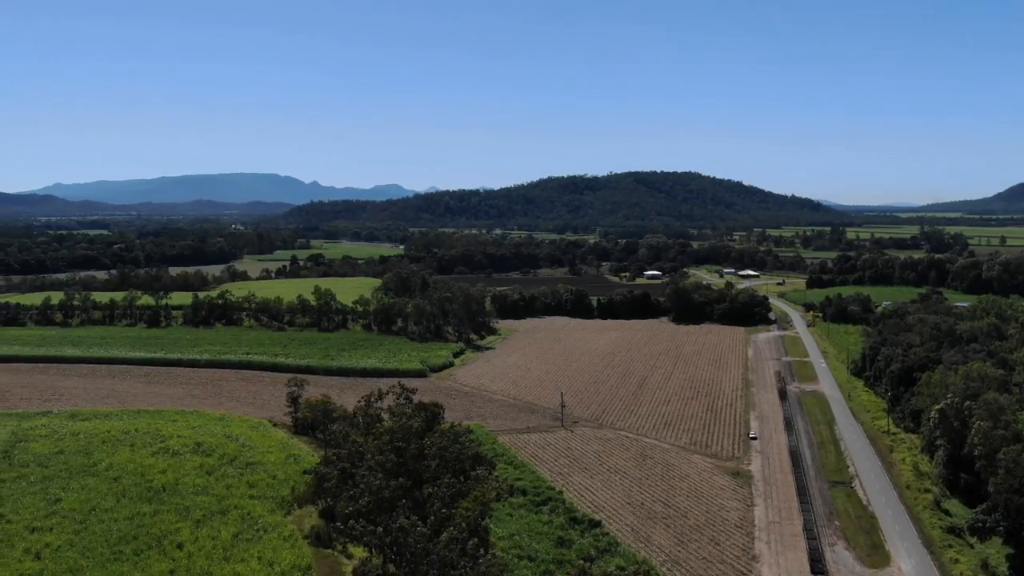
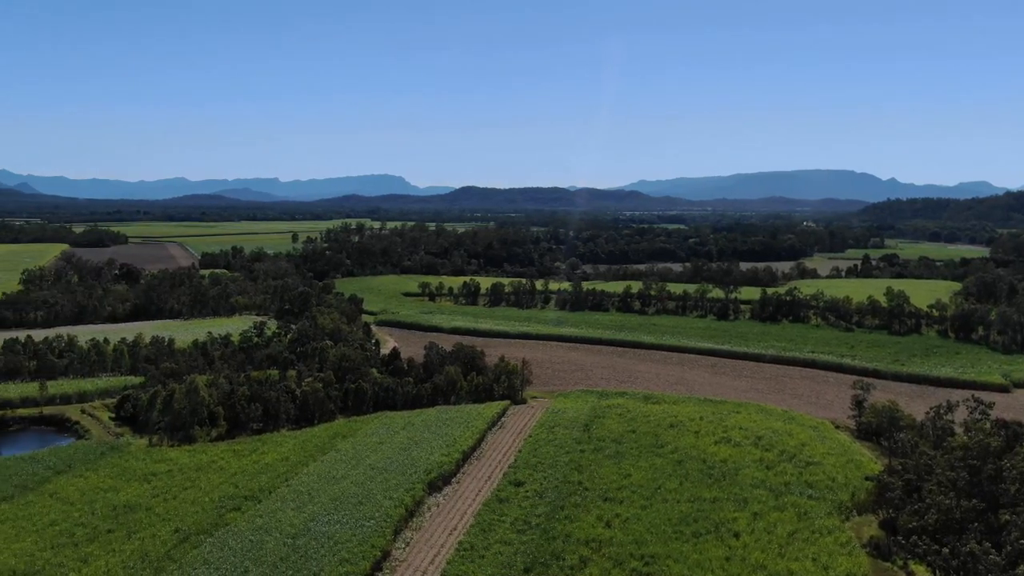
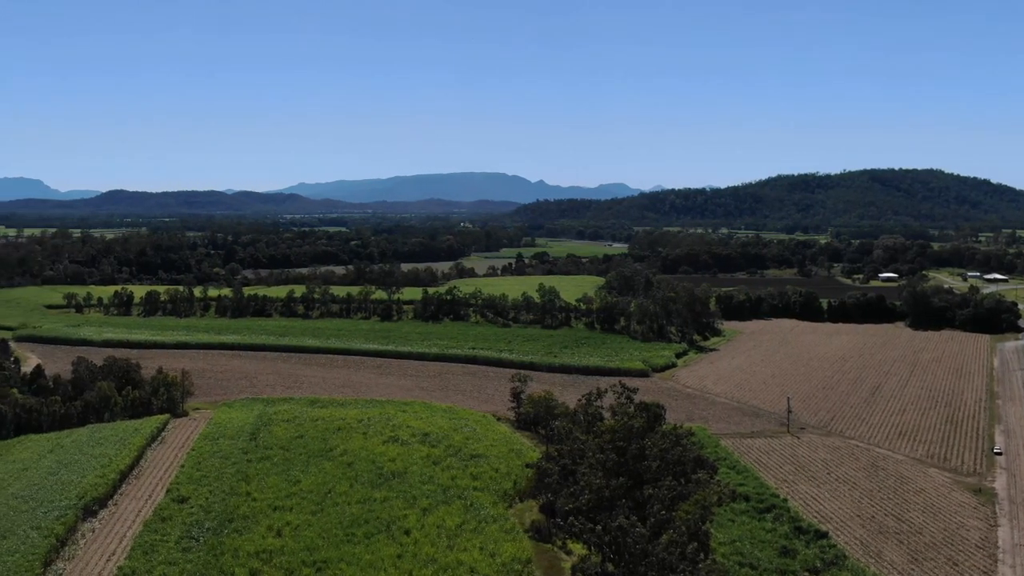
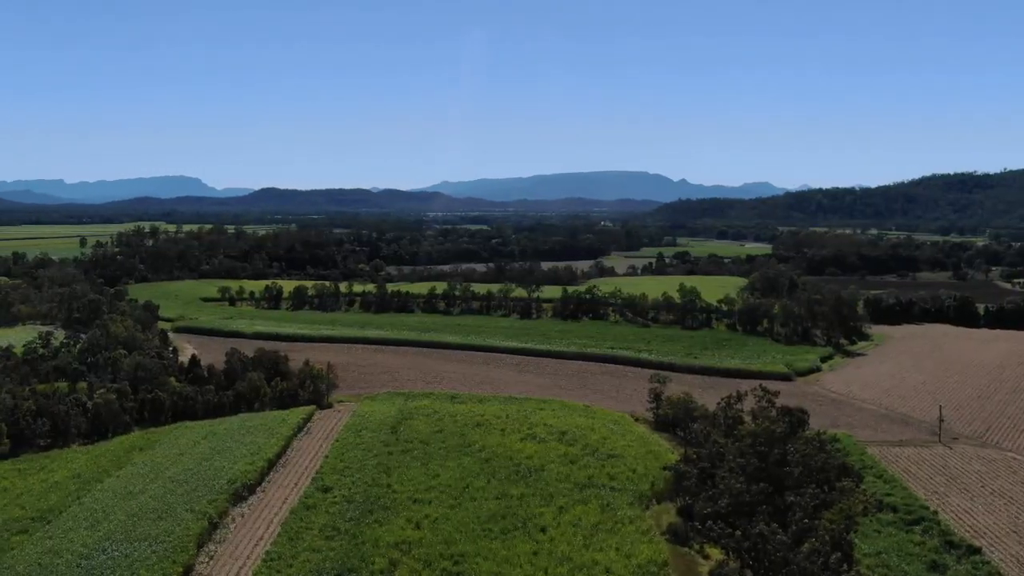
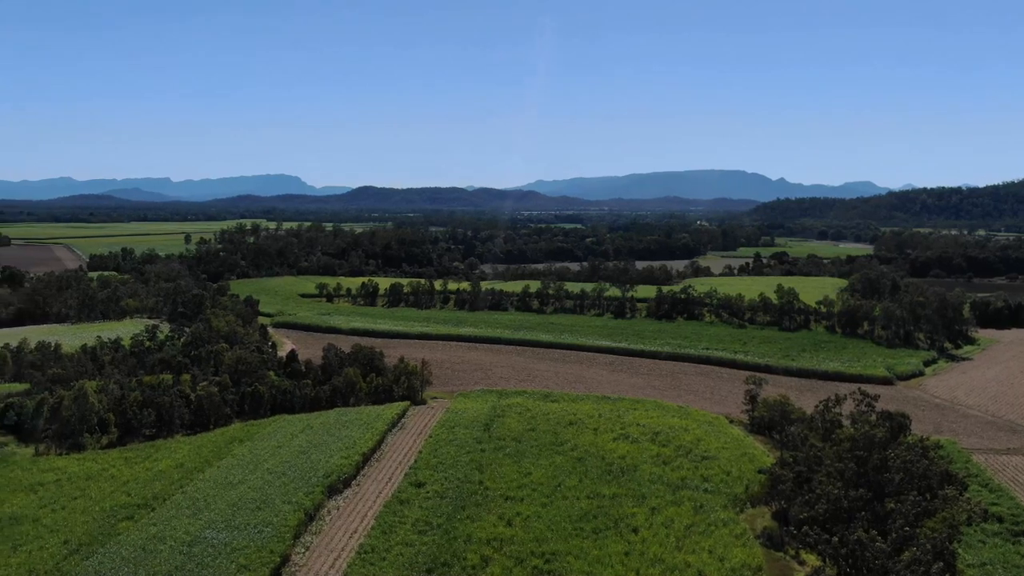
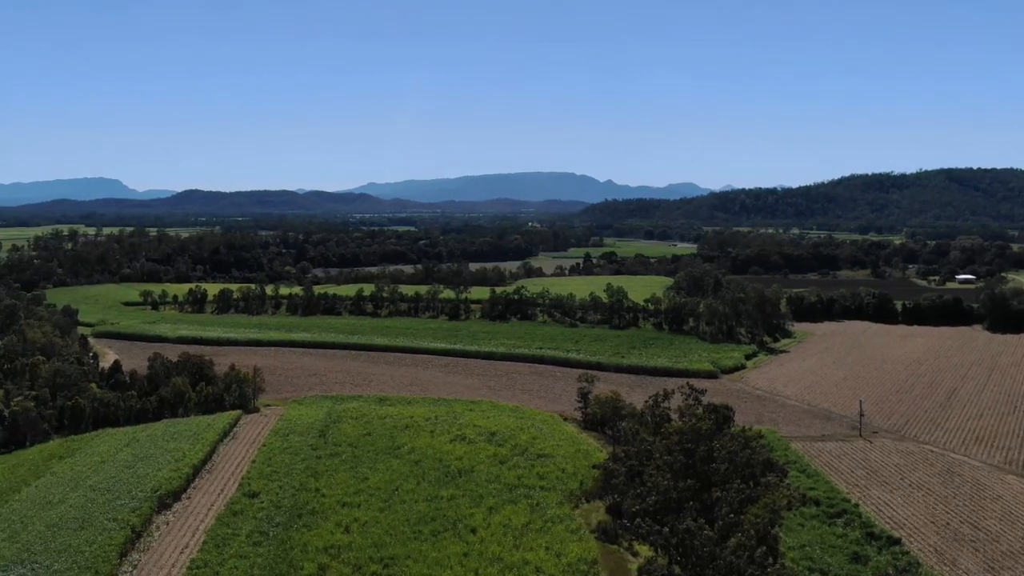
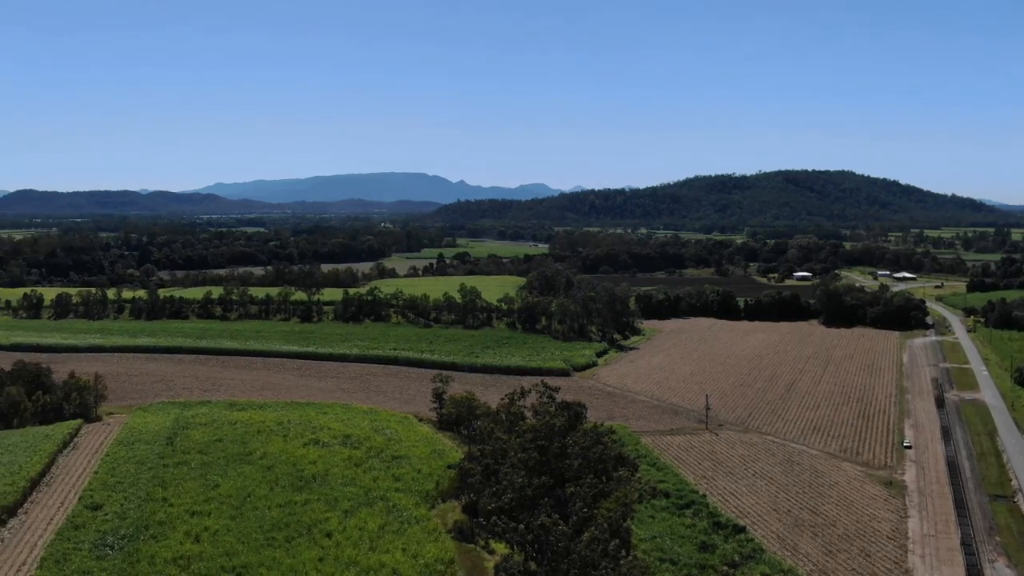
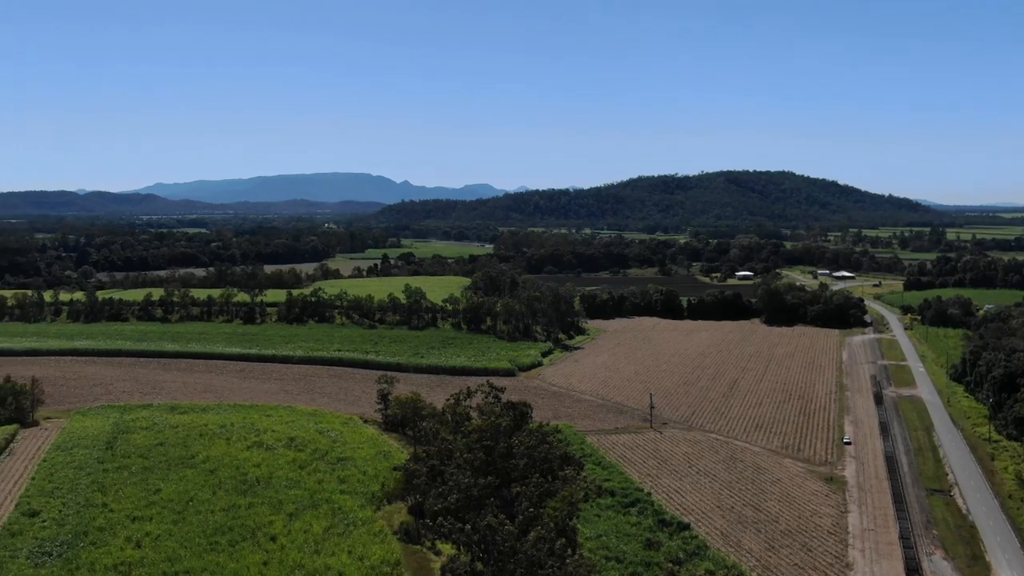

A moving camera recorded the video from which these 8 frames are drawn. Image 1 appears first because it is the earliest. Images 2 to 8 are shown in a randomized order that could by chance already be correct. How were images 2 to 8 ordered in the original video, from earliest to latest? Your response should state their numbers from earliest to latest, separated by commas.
8, 7, 3, 6, 4, 5, 2
